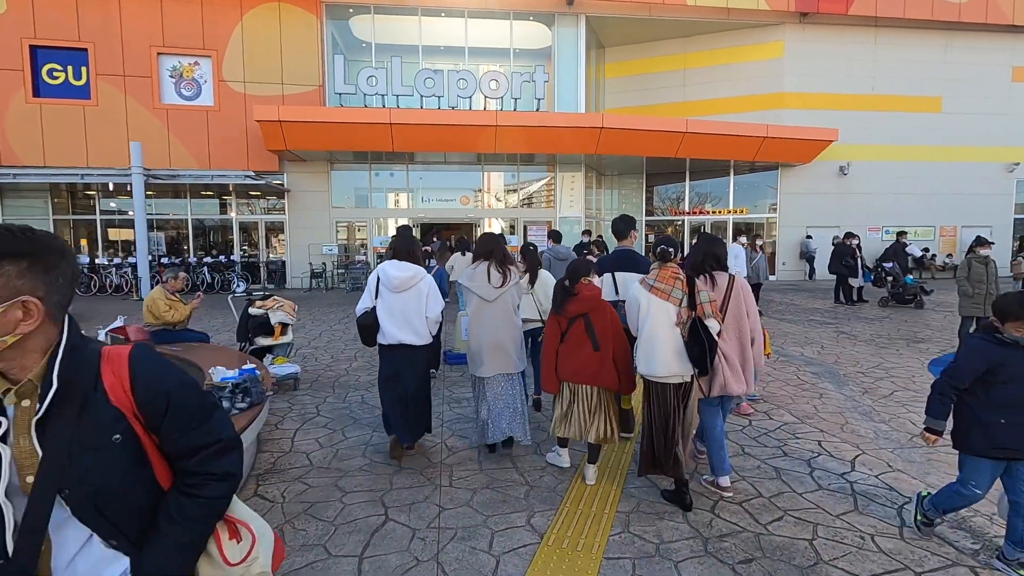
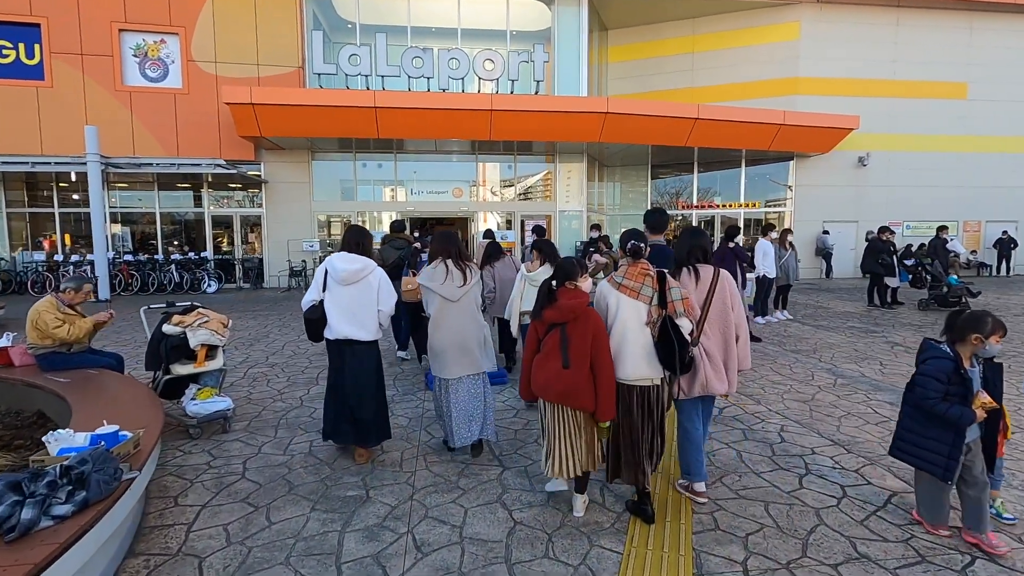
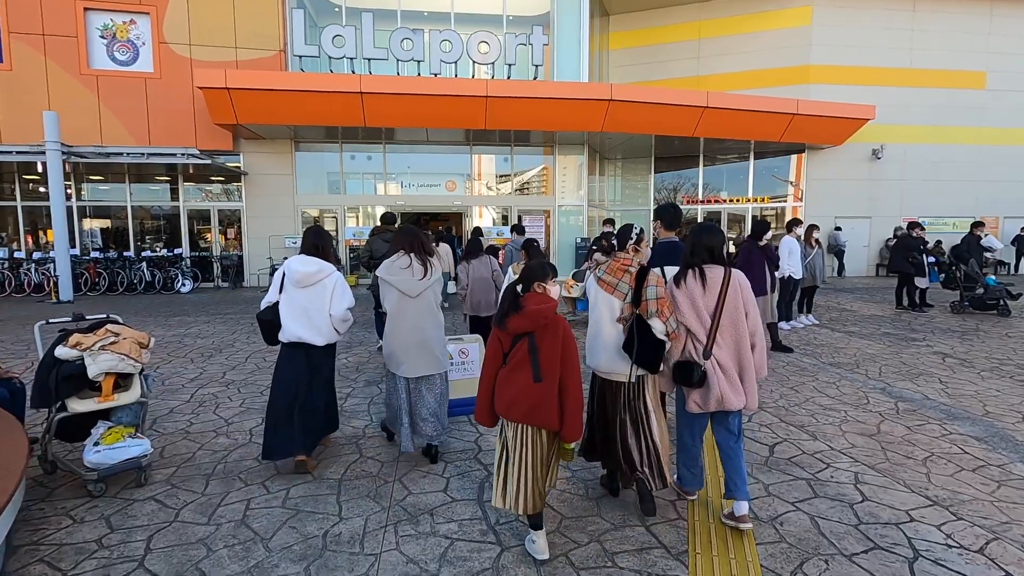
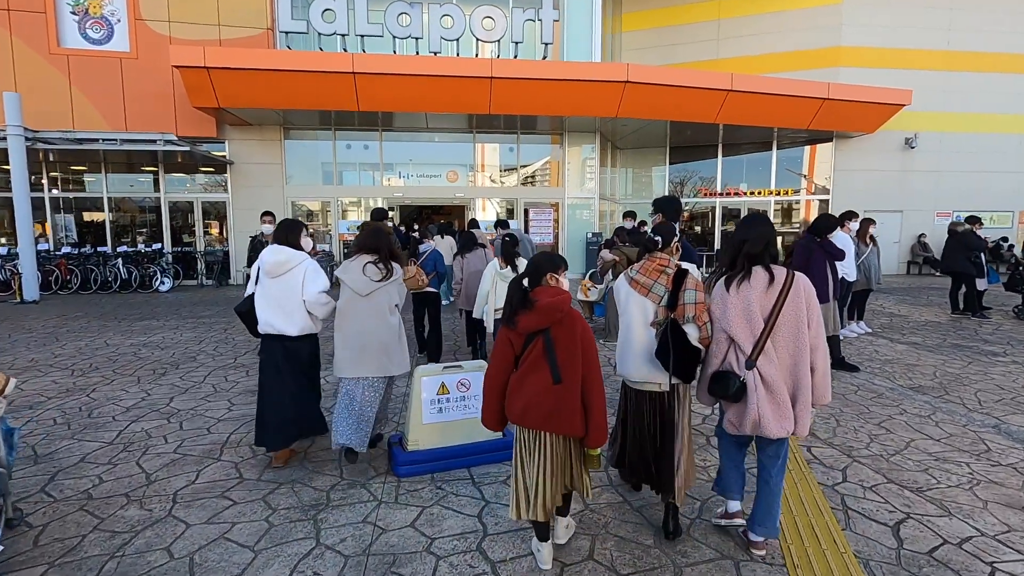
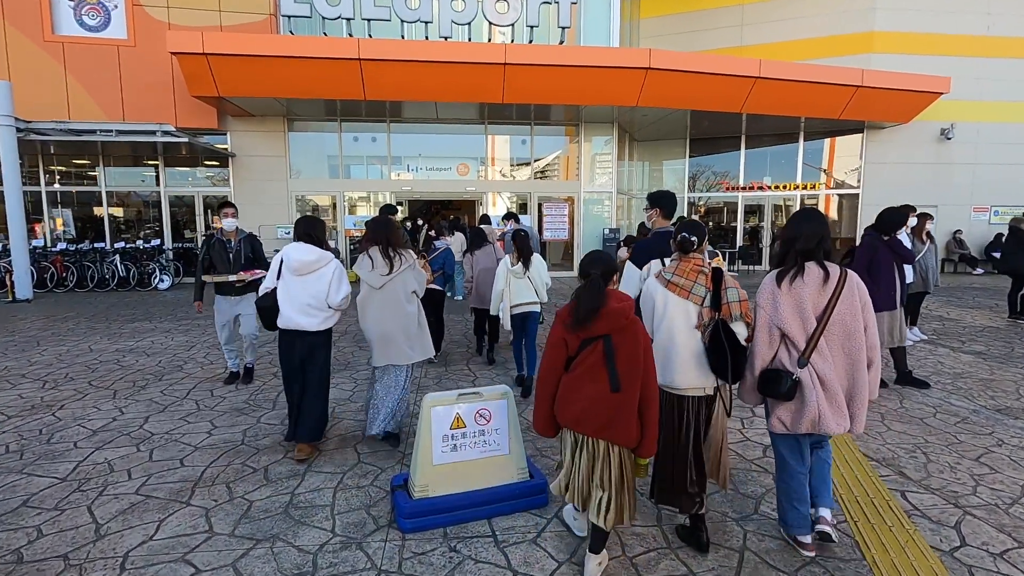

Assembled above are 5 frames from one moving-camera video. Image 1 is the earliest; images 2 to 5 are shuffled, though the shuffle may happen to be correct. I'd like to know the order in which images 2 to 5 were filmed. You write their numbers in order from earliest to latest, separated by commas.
2, 3, 4, 5
